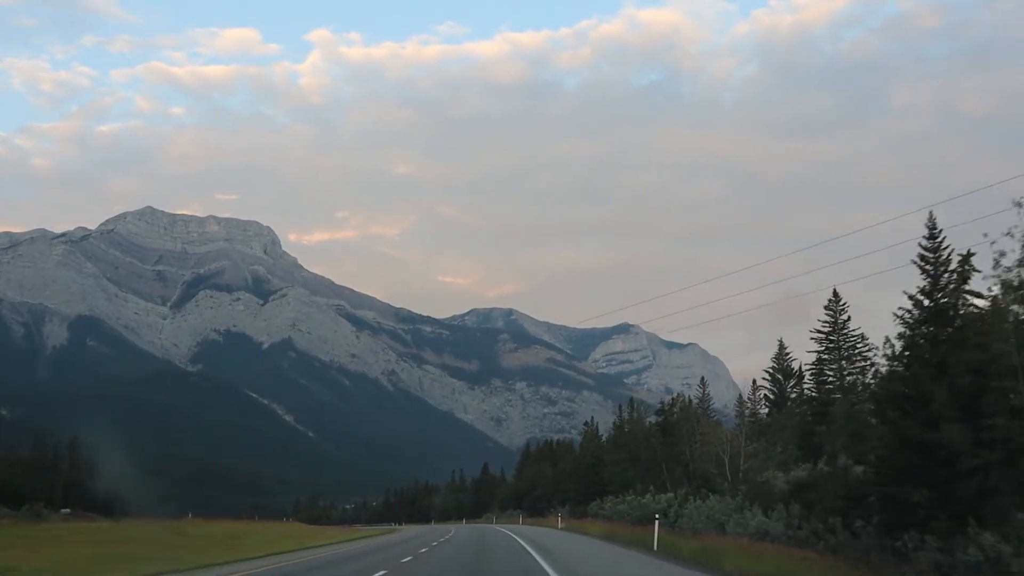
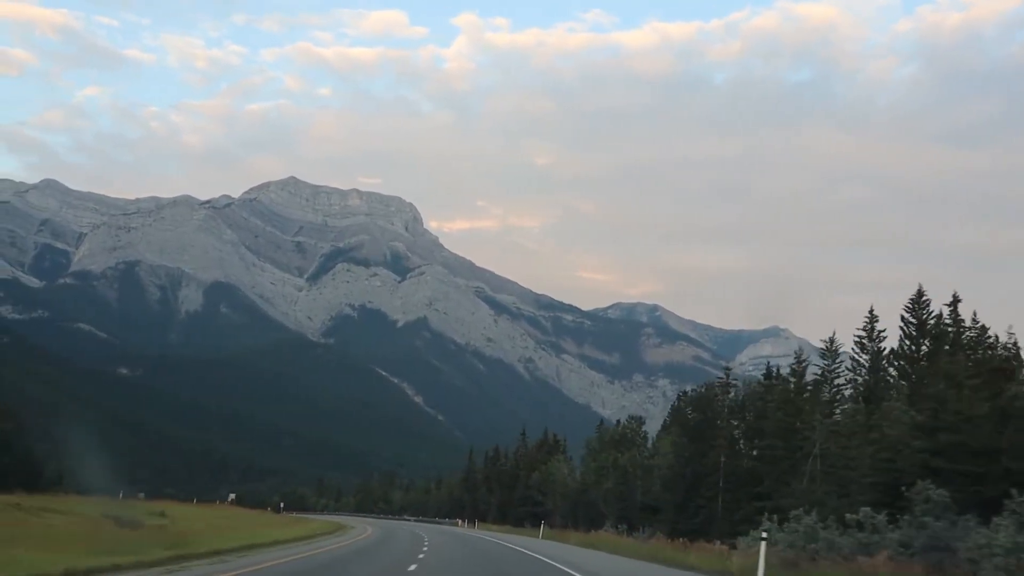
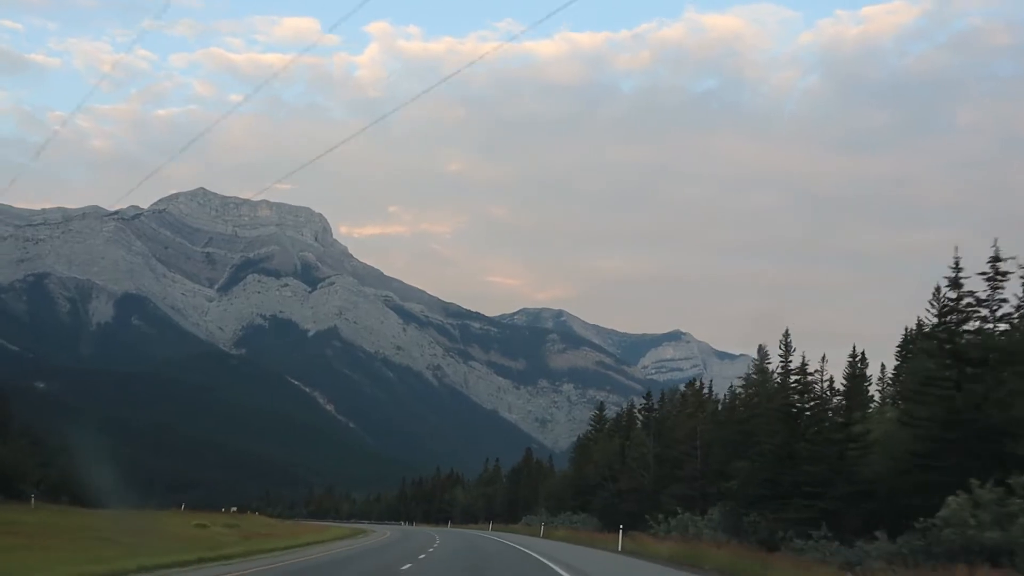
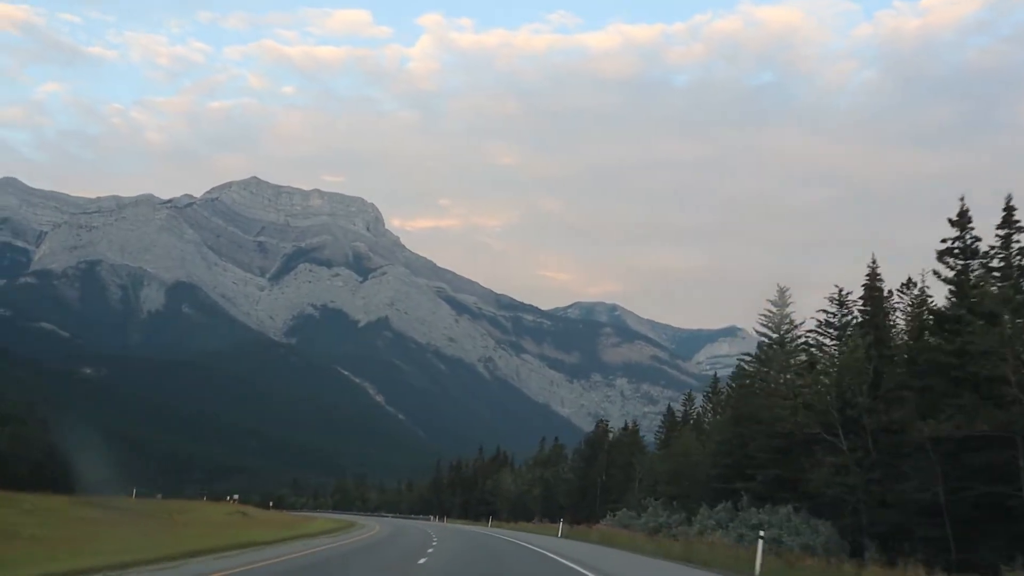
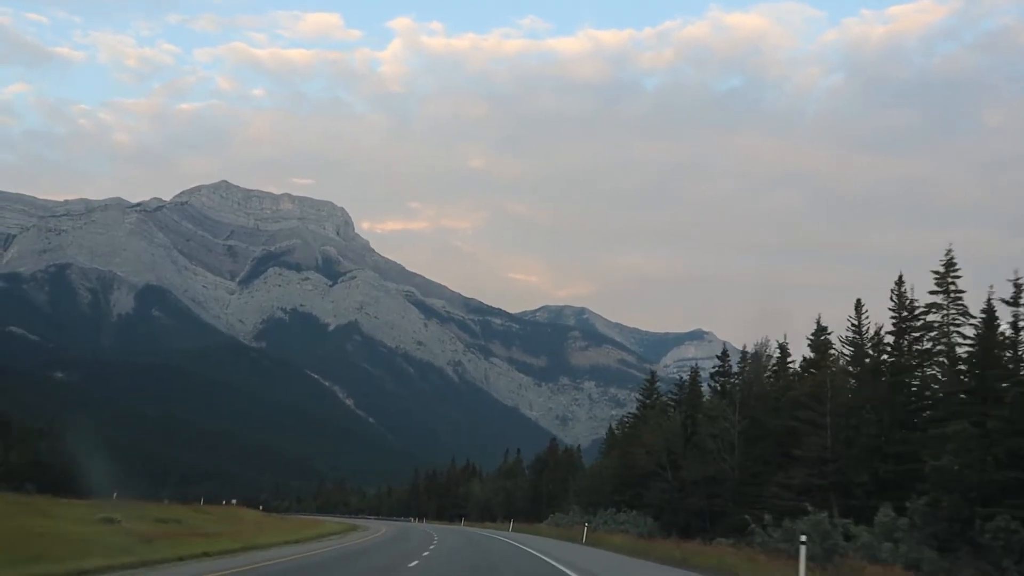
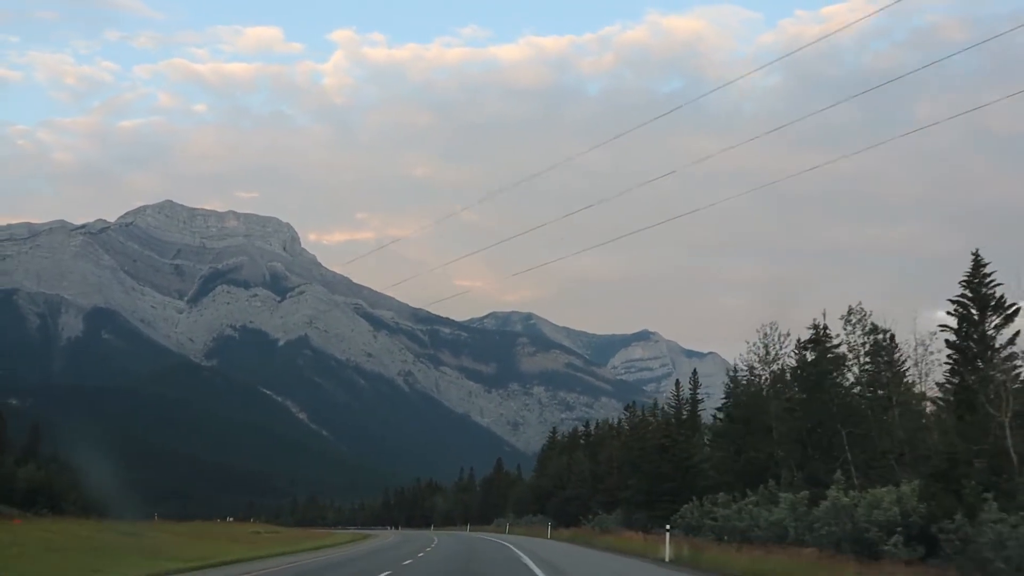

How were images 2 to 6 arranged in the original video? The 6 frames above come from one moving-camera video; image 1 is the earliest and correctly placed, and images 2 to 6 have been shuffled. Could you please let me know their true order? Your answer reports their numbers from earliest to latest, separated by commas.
6, 3, 5, 4, 2
